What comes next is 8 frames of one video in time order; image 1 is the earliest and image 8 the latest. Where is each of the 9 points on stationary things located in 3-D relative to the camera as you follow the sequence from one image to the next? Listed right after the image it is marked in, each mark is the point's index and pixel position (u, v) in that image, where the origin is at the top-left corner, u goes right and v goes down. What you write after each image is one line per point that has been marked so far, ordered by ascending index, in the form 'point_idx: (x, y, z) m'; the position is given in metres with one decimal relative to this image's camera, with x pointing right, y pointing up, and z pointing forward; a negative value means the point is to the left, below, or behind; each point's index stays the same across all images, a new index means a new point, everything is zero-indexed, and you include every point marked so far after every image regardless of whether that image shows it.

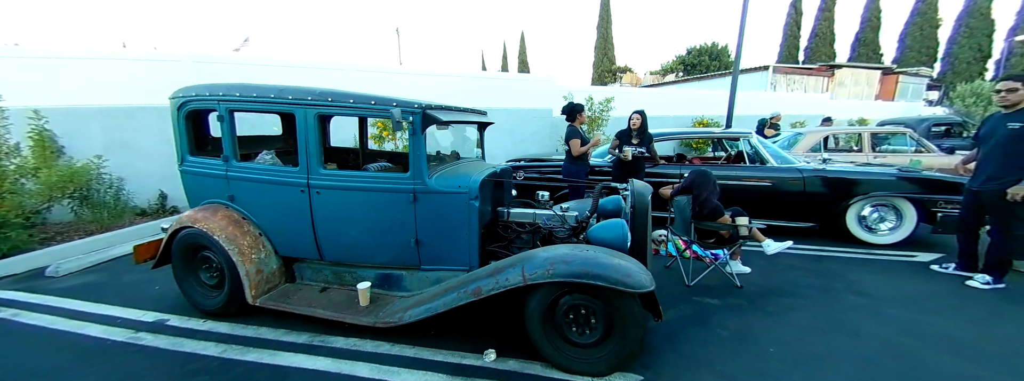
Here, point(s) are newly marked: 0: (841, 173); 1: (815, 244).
0: (+3.8, +0.2, +4.0) m
1: (+3.6, -0.6, +4.0) m
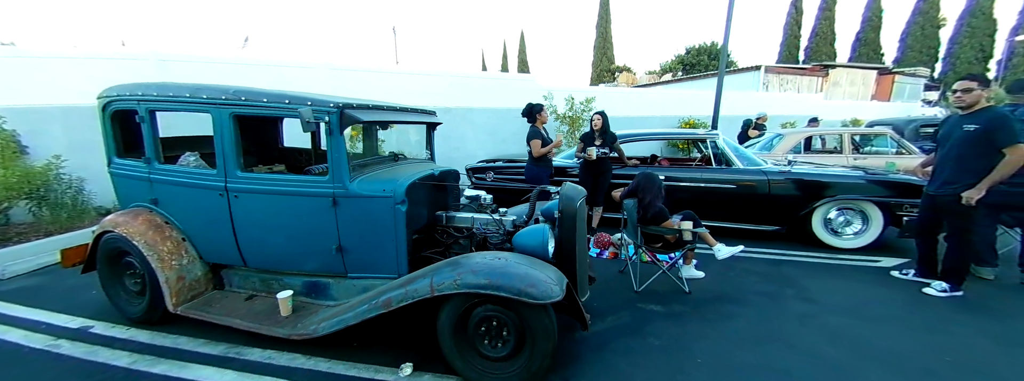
0: (+3.3, +0.2, +3.9) m
1: (+3.1, -0.7, +3.9) m
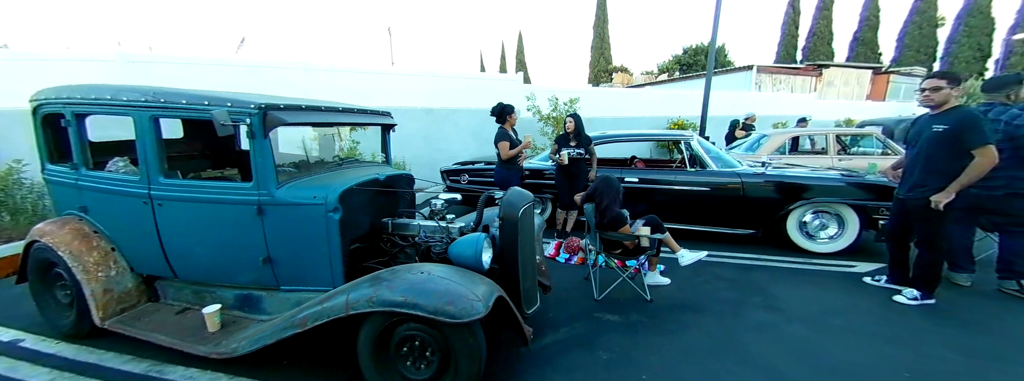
0: (+3.0, +0.1, +3.8) m
1: (+2.7, -0.7, +3.8) m
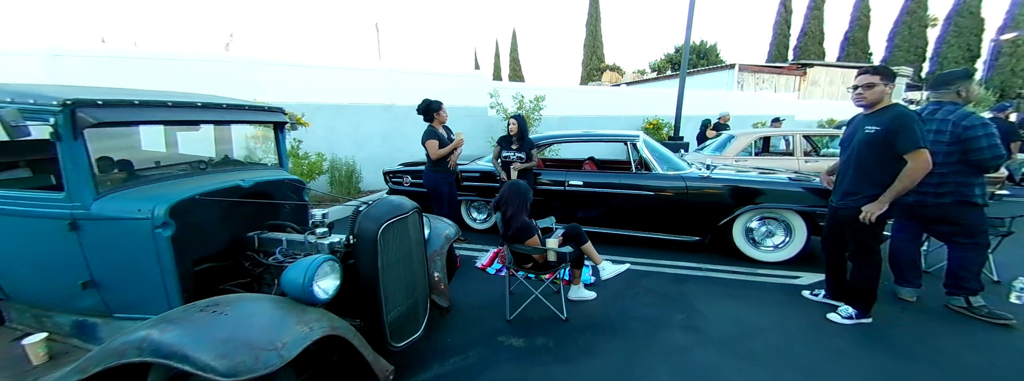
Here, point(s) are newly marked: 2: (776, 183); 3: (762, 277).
0: (+2.2, +0.1, +3.5) m
1: (+1.9, -0.7, +3.5) m
2: (+2.6, +0.1, +3.4) m
3: (+2.3, -0.8, +3.2) m
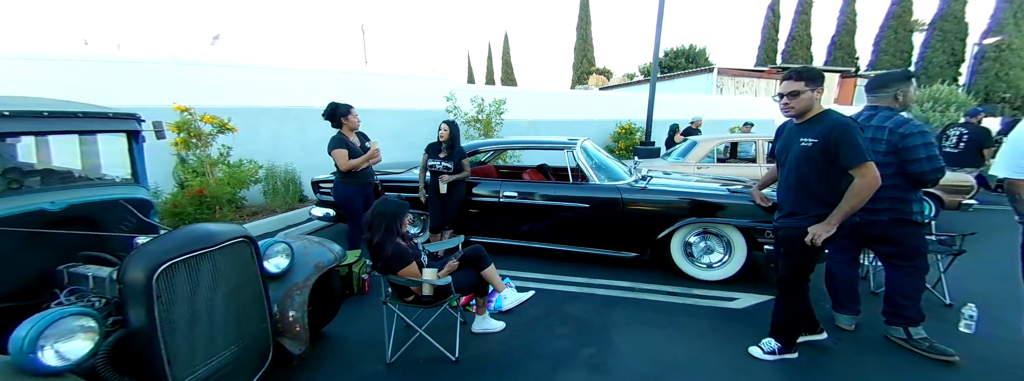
0: (+1.4, 0.0, +3.2) m
1: (+1.1, -0.9, +3.2) m
2: (+1.9, 0.0, +3.1) m
3: (+1.6, -0.9, +2.9) m
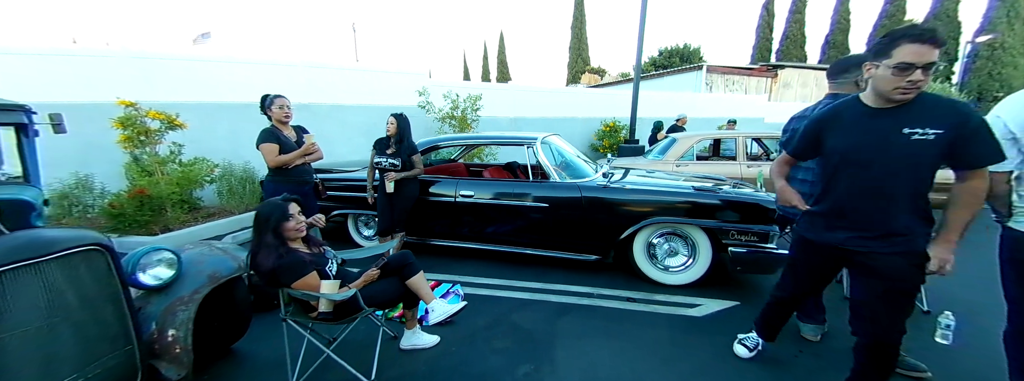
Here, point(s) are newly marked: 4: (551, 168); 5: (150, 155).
0: (+1.0, 0.0, +3.0) m
1: (+0.7, -0.8, +3.0) m
2: (+1.4, 0.0, +2.9) m
3: (+1.1, -0.9, +2.6) m
4: (+0.4, +0.2, +3.4) m
5: (-4.9, +0.5, +4.6) m
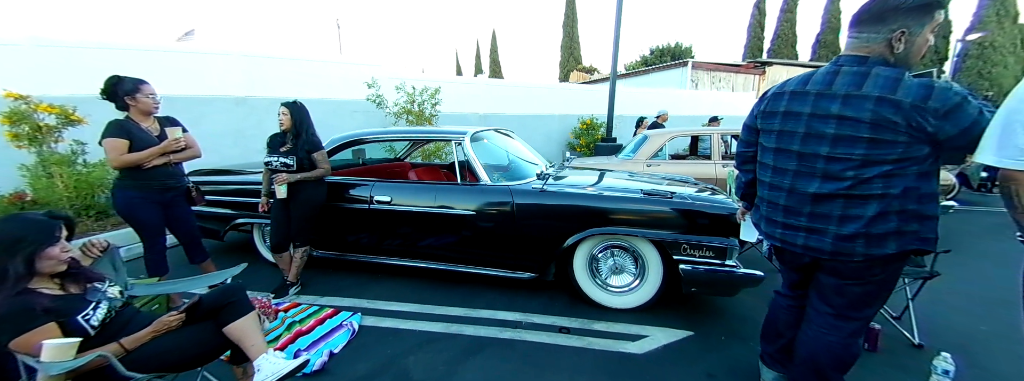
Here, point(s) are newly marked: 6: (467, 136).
0: (+0.4, -0.1, +2.5) m
1: (+0.1, -0.9, +2.5) m
2: (+0.8, -0.1, +2.4) m
3: (+0.5, -0.9, +2.2) m
4: (-0.2, +0.2, +2.9) m
5: (-5.5, +0.4, +4.0) m
6: (-0.3, +0.5, +3.1) m
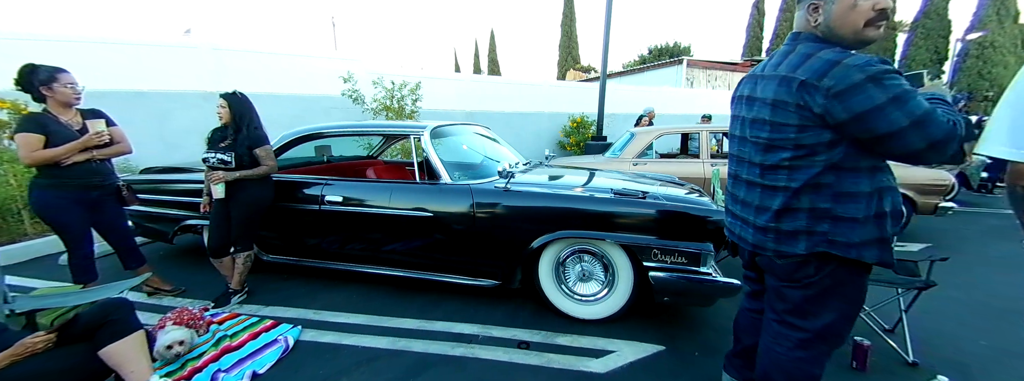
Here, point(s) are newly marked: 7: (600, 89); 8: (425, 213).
0: (+0.1, -0.1, +2.3) m
1: (-0.2, -0.9, +2.3) m
2: (+0.5, -0.1, +2.2) m
3: (+0.2, -0.9, +1.9) m
4: (-0.5, +0.2, +2.7) m
5: (-5.8, +0.4, +3.8) m
6: (-0.6, +0.5, +2.9) m
7: (+1.9, +2.2, +7.4) m
8: (-0.6, -0.2, +2.5) m
